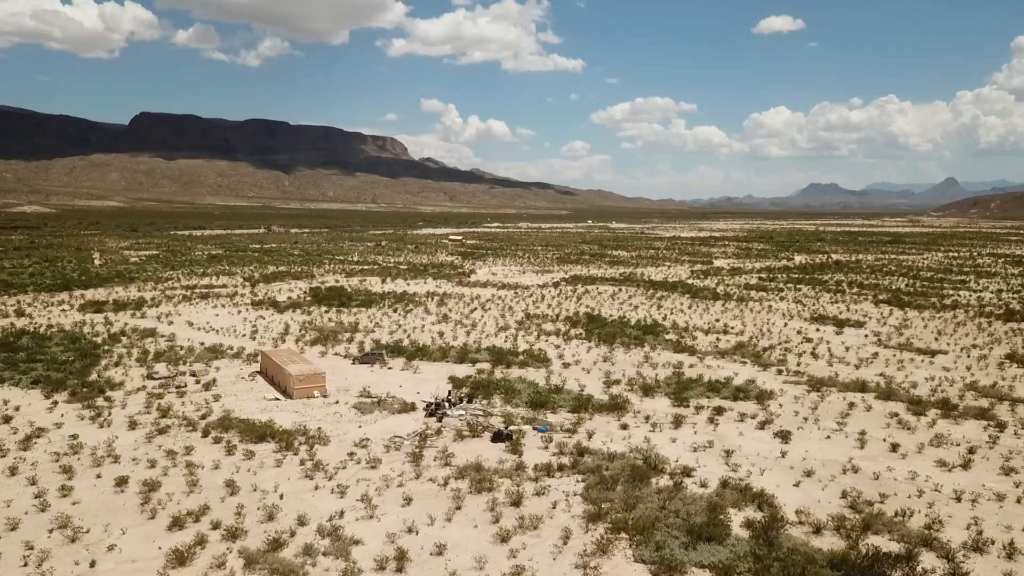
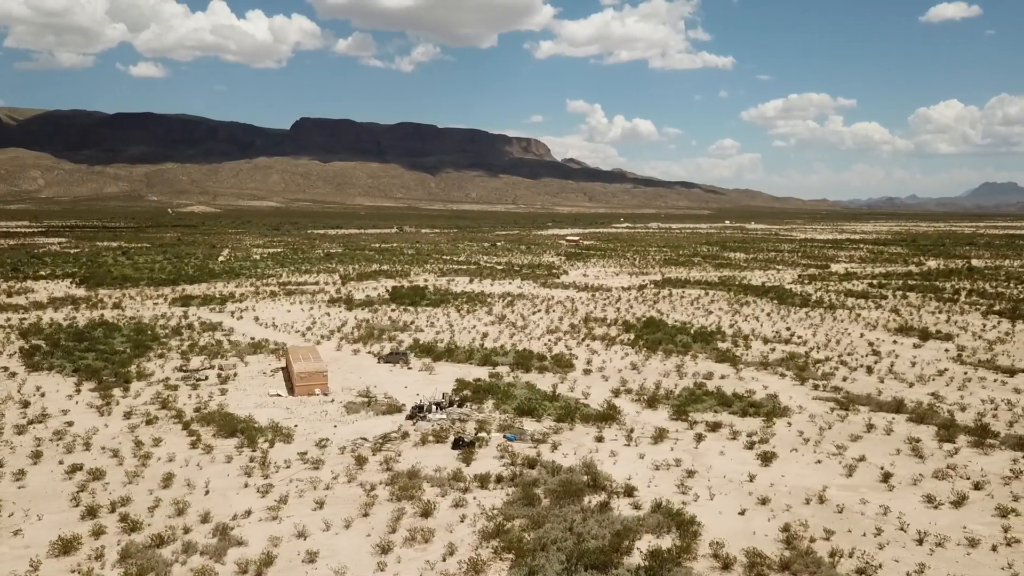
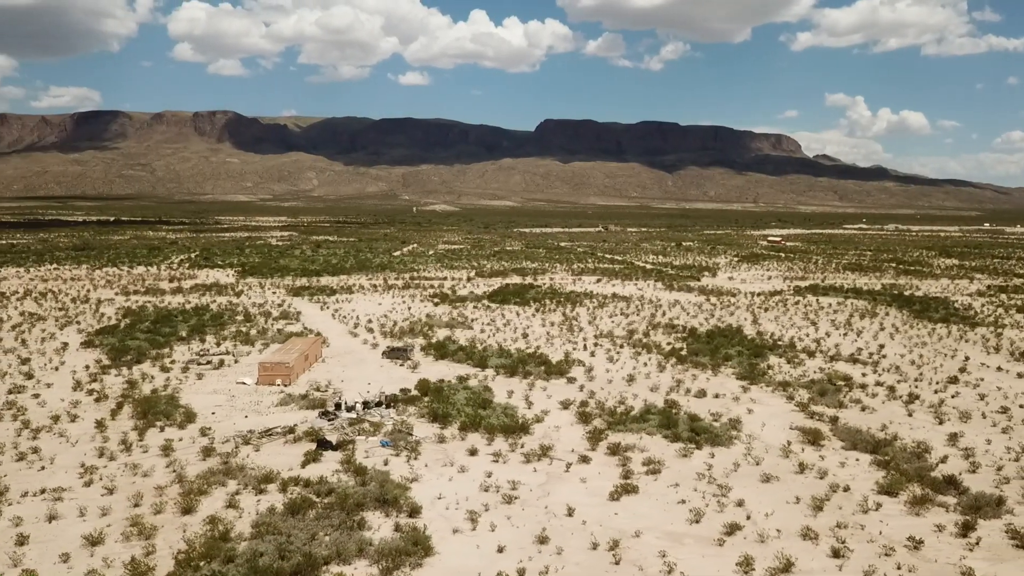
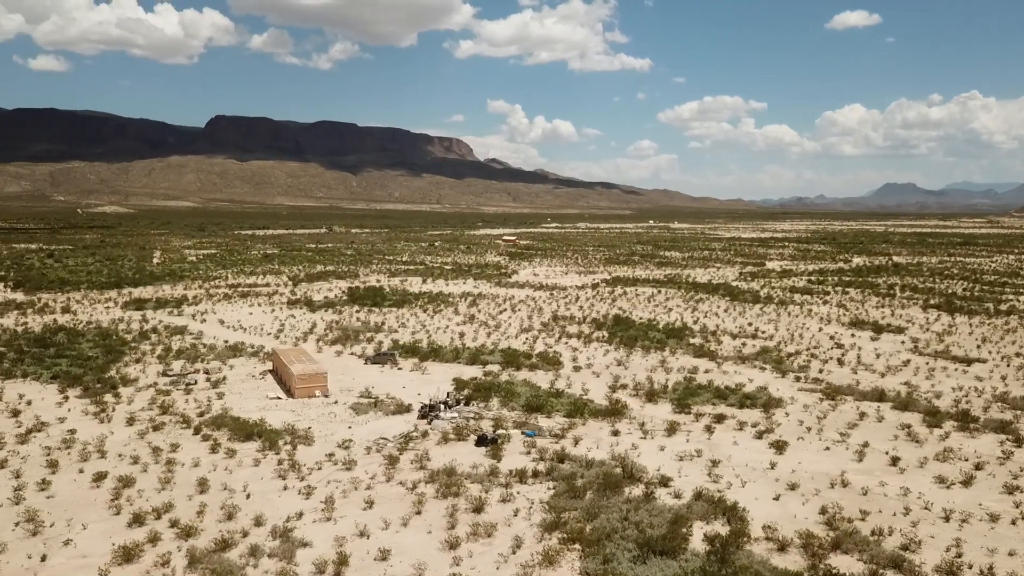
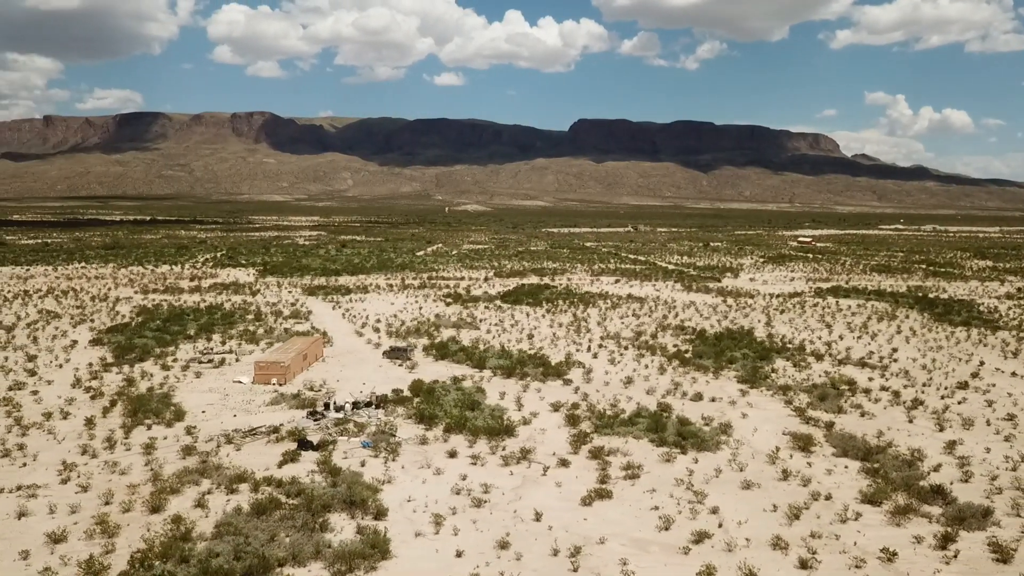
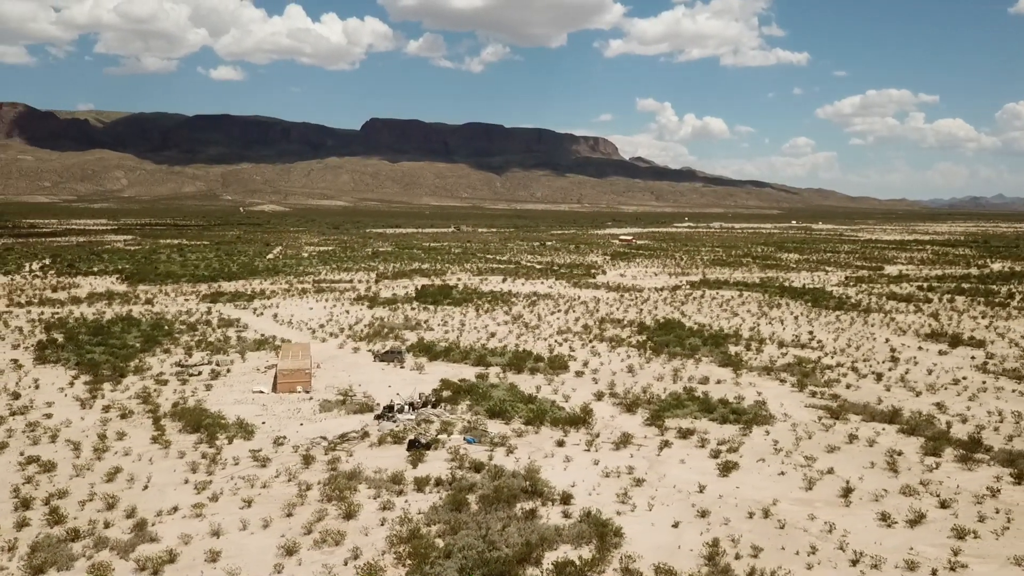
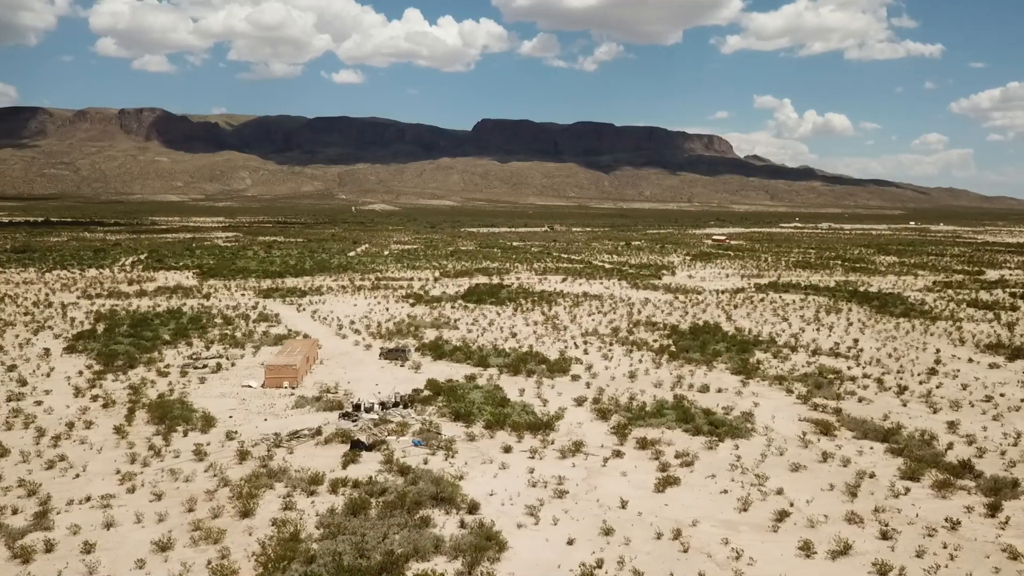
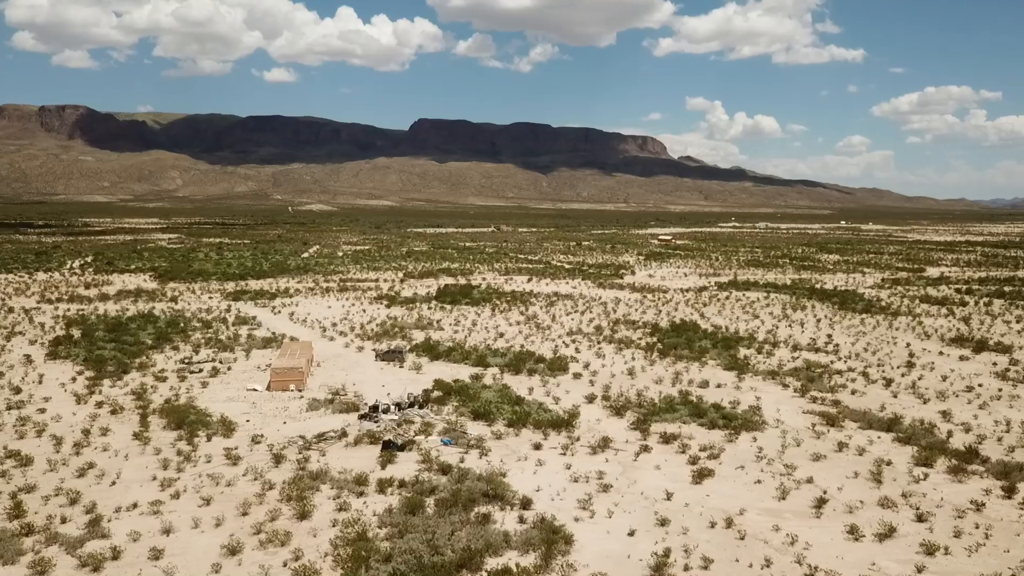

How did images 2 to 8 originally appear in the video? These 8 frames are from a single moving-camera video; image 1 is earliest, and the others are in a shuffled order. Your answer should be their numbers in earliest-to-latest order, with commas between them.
4, 2, 6, 8, 7, 3, 5
